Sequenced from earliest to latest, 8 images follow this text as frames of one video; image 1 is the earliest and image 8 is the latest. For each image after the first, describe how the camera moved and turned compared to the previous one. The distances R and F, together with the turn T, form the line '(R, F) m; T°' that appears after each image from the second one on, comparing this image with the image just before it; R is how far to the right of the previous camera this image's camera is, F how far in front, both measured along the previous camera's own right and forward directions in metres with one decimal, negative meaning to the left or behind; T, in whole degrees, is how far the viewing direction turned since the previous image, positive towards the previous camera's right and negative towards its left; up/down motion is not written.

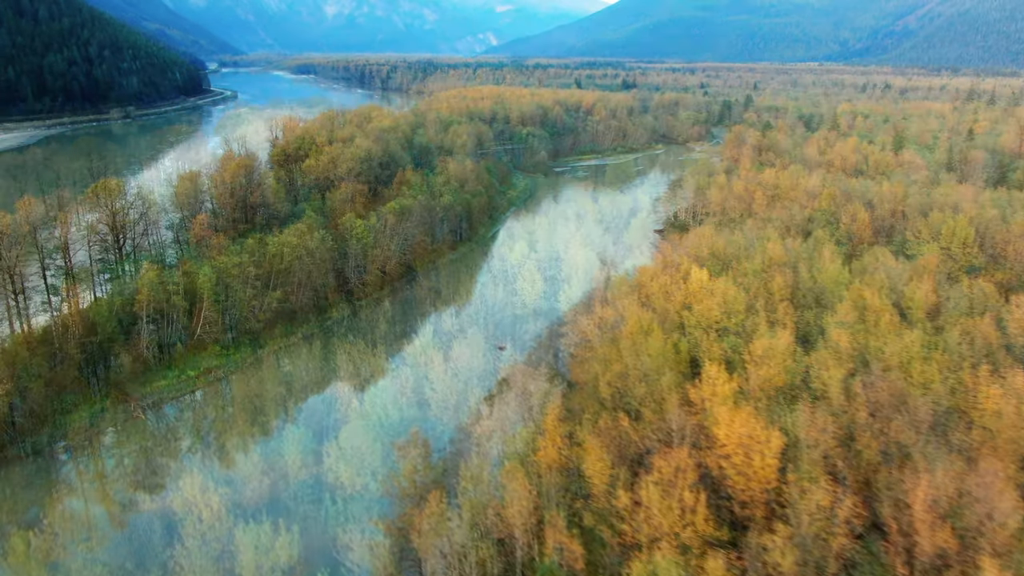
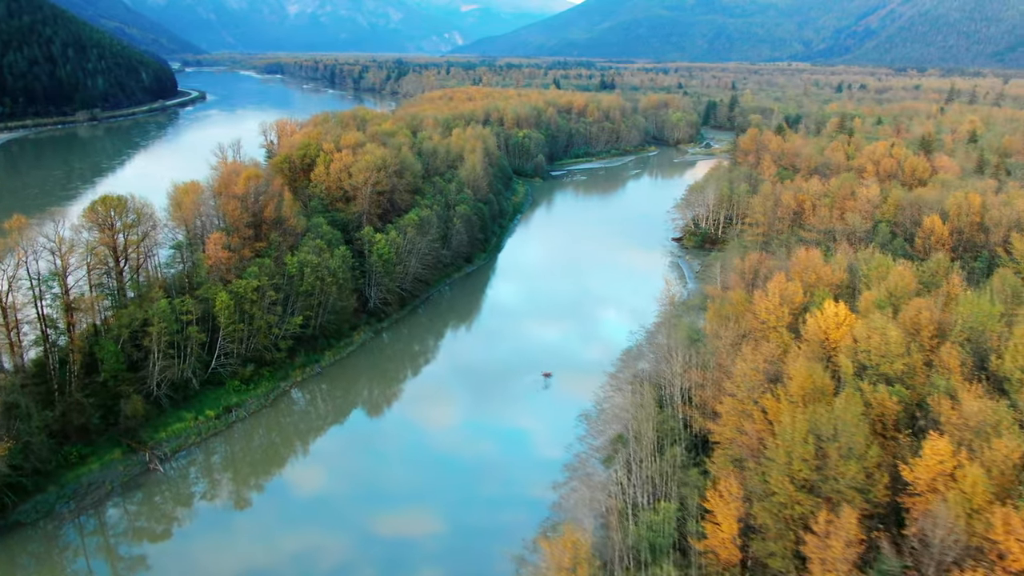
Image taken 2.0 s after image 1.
(-3.2, +3.1) m; +2°
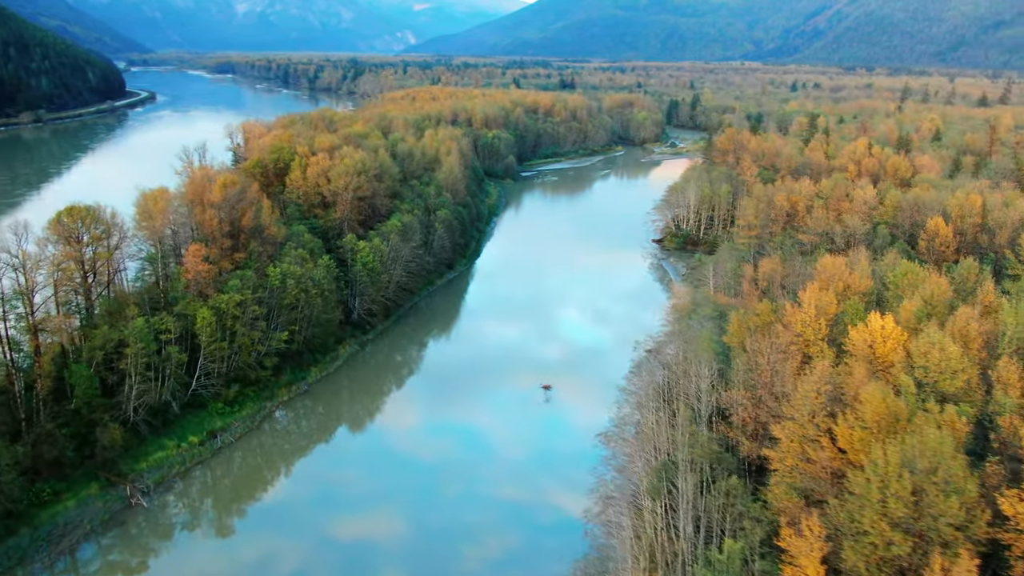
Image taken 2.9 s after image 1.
(-1.5, +1.4) m; +3°
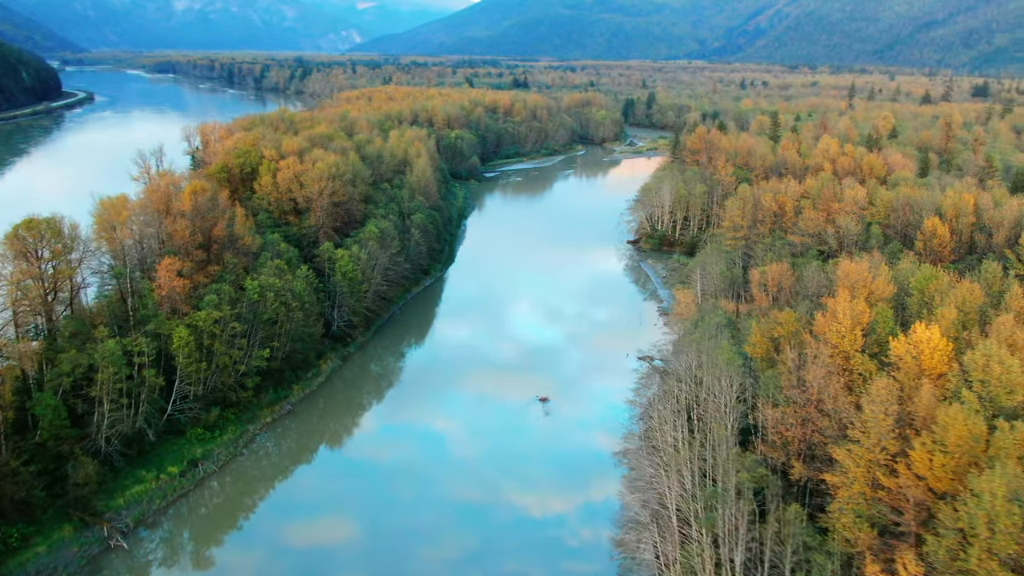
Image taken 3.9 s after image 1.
(-1.6, +1.4) m; +4°
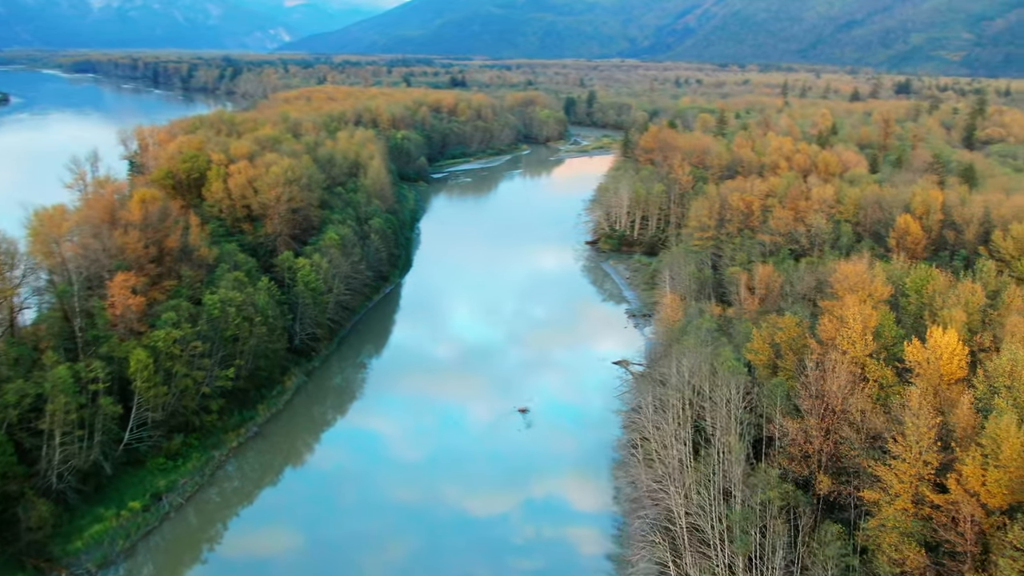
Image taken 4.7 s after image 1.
(-1.4, +1.1) m; +5°
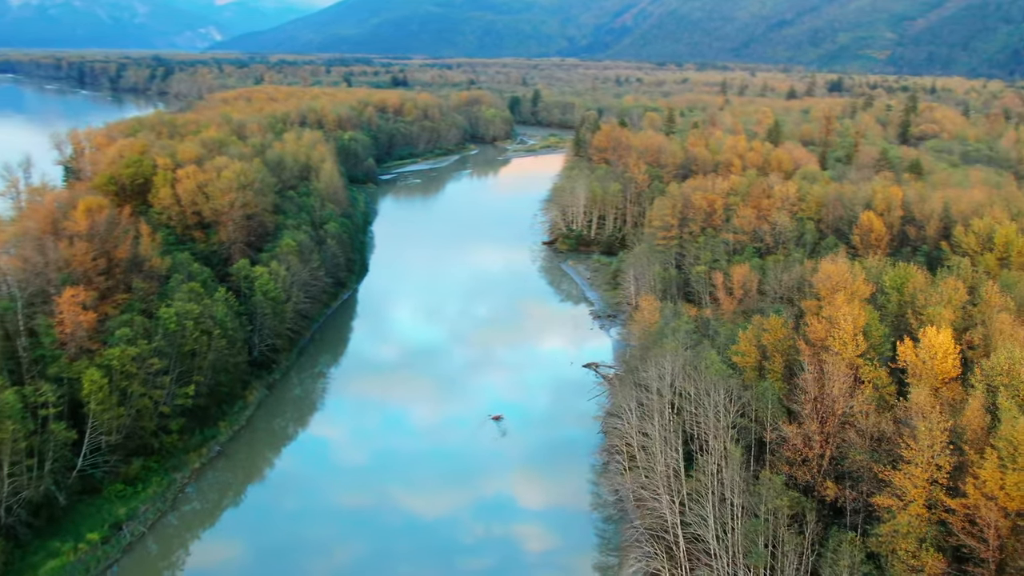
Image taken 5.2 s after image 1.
(-1.0, +0.7) m; +4°
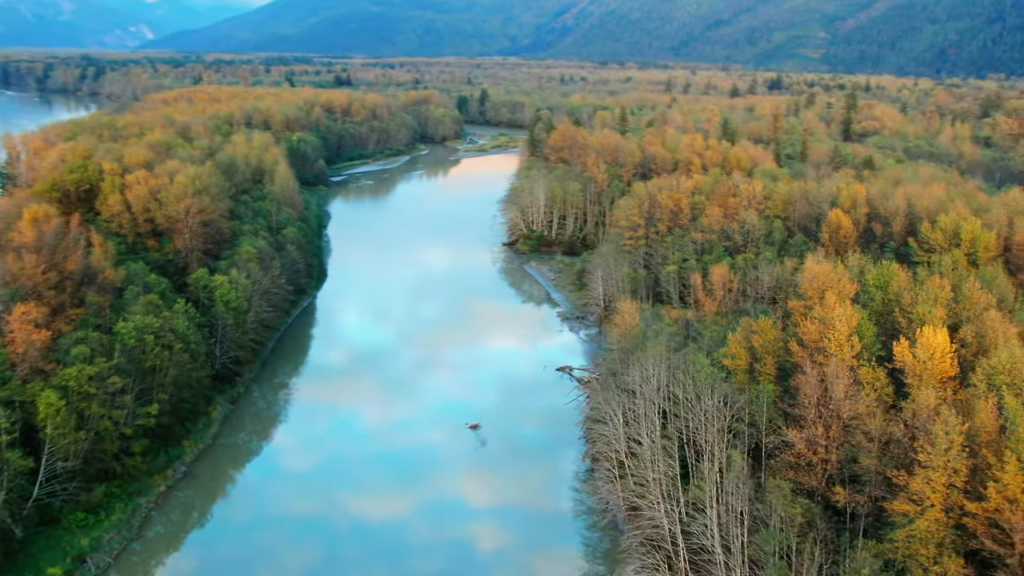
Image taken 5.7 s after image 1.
(-1.0, +0.7) m; +4°
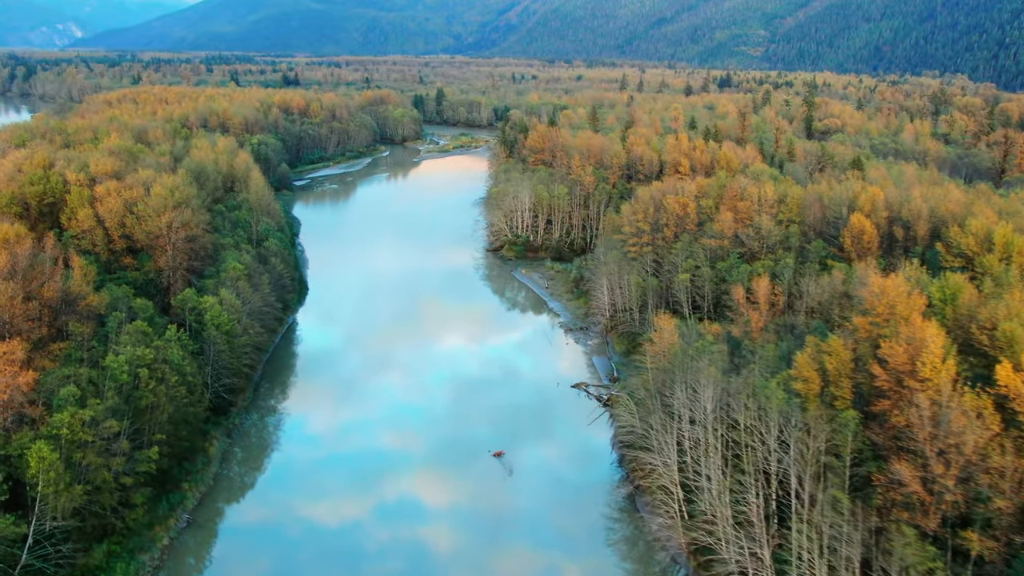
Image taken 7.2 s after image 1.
(-2.4, +1.9) m; +4°
